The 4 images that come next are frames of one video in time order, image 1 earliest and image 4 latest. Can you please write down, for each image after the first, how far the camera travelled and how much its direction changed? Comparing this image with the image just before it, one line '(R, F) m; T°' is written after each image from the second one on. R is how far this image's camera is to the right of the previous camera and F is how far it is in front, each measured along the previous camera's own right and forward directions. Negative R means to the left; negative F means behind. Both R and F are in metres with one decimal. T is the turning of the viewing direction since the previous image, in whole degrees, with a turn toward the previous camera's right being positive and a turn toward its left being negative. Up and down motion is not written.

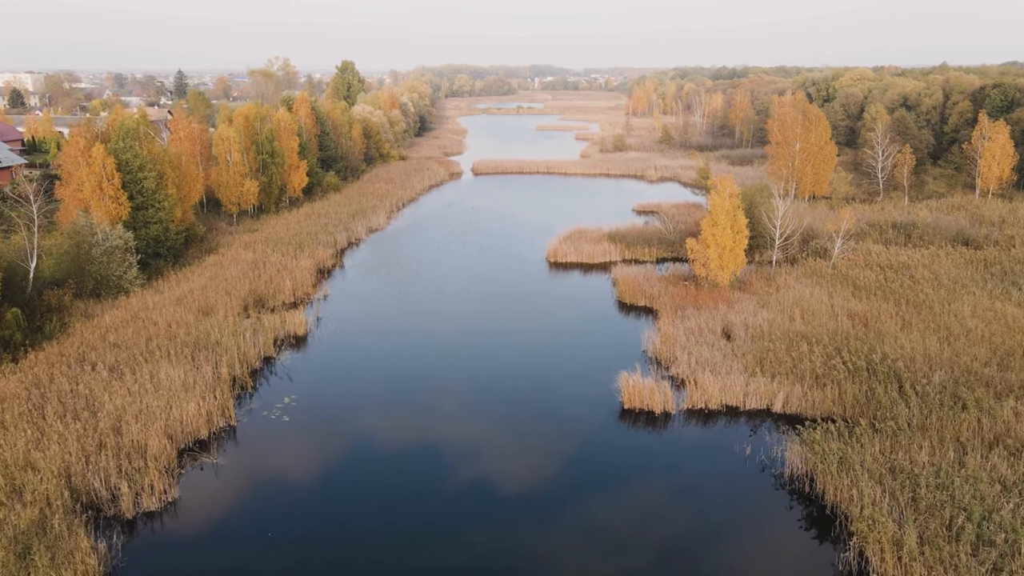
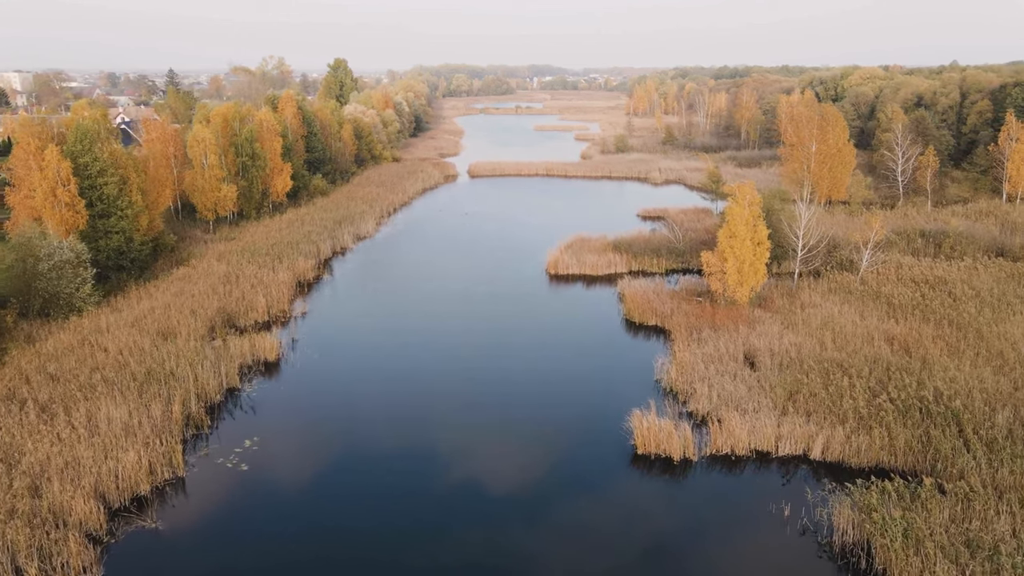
(+0.1, +1.9) m; 0°
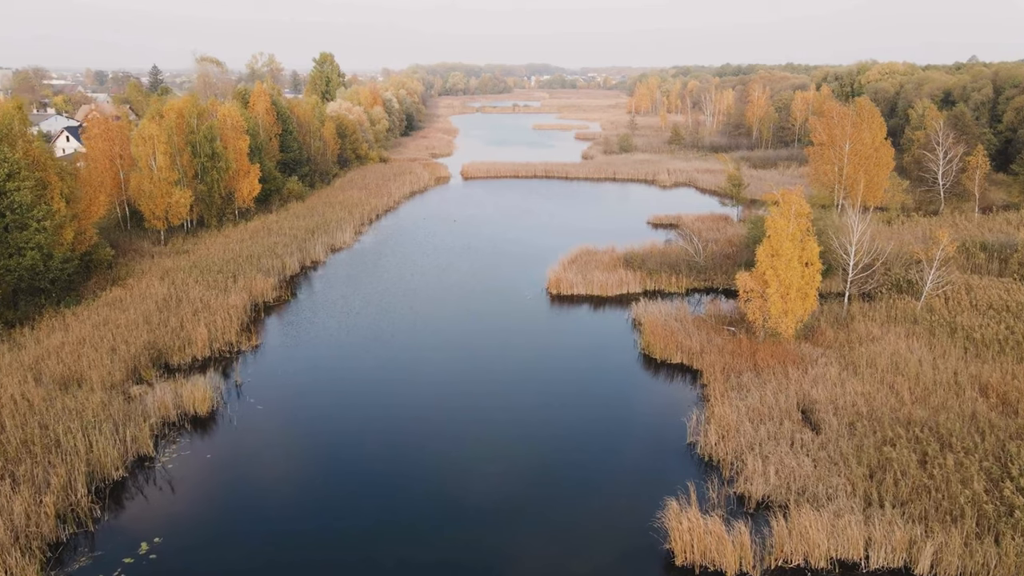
(+0.1, +3.2) m; 0°
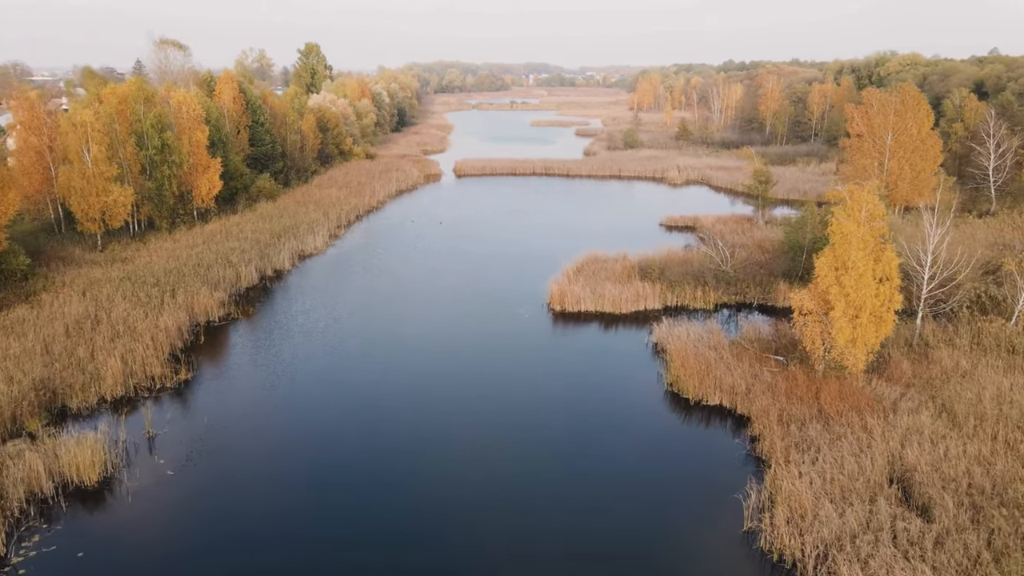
(+0.1, +3.1) m; 0°
